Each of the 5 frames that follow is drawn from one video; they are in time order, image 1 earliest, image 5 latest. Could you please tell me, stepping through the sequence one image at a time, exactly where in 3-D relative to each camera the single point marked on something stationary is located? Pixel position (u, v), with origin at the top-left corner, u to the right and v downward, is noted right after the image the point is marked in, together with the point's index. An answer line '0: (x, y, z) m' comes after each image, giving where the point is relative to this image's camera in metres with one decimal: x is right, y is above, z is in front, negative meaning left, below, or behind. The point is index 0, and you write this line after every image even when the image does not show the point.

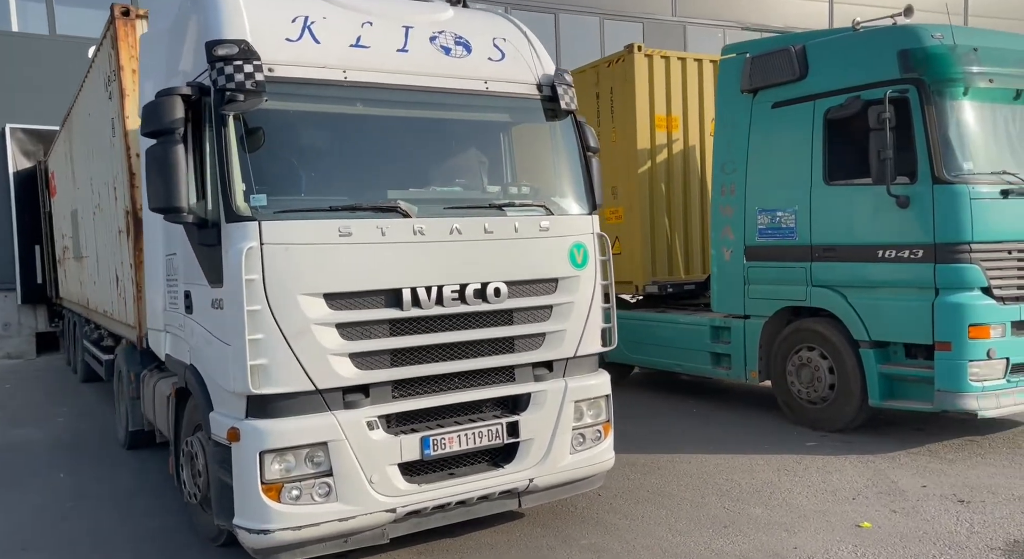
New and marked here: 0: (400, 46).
0: (-0.6, +1.2, +4.3) m
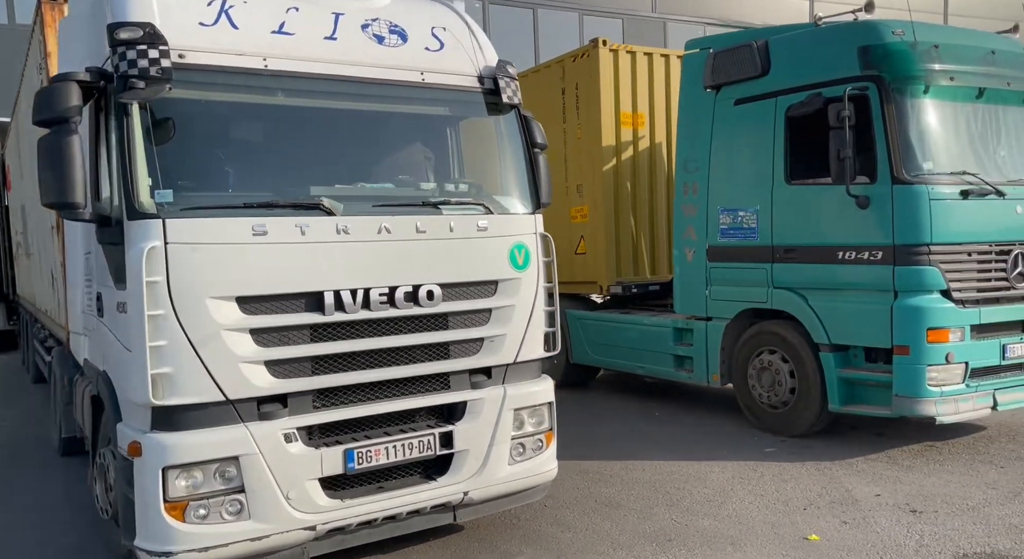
0: (-0.9, +1.2, +4.1) m
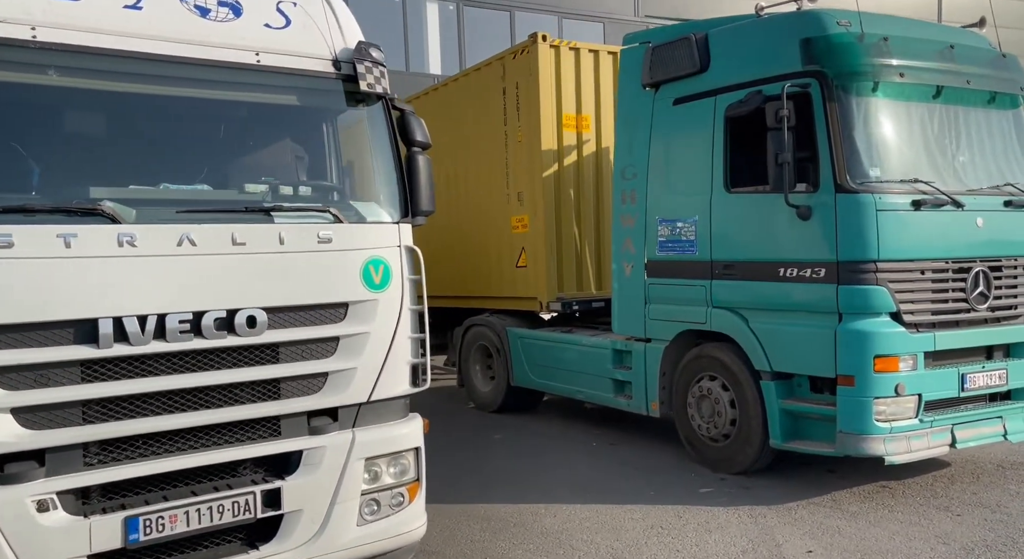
0: (-1.5, +1.1, +3.3) m
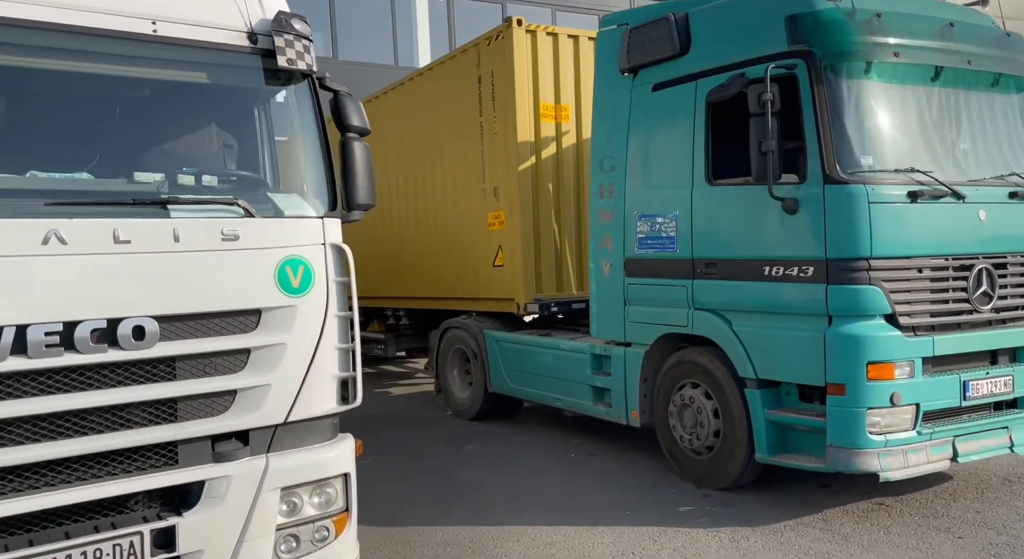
0: (-1.8, +1.1, +2.9) m
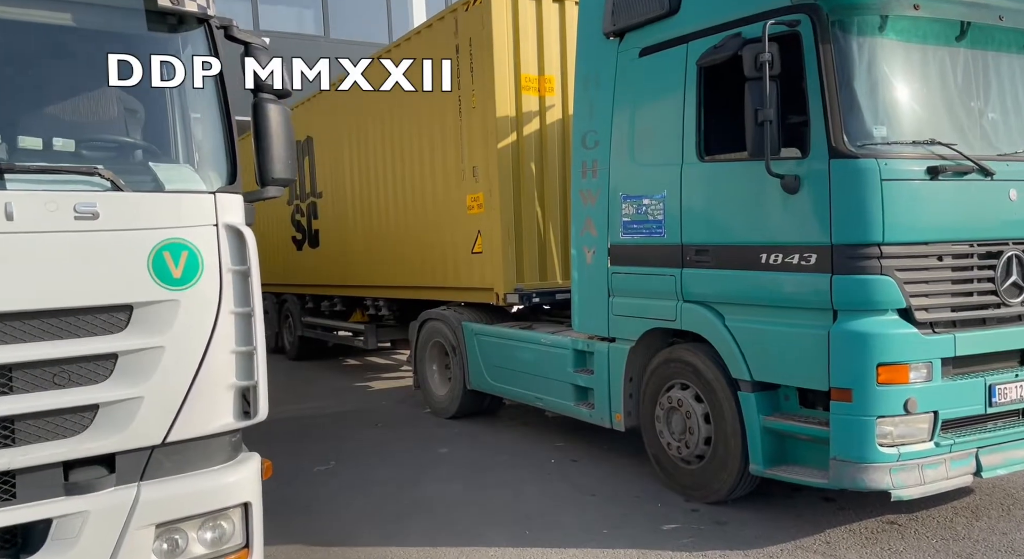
0: (-2.0, +1.1, +2.3) m
